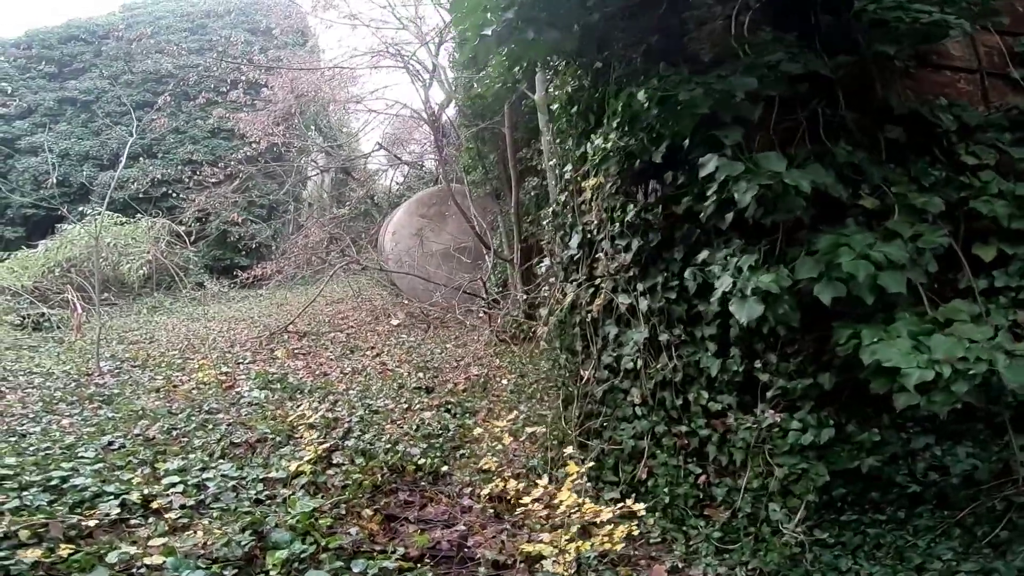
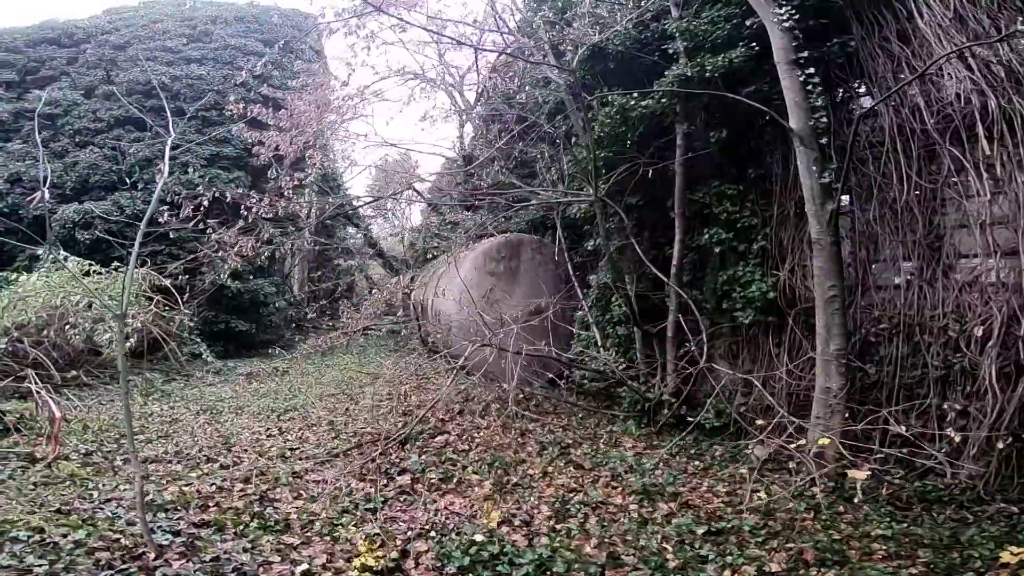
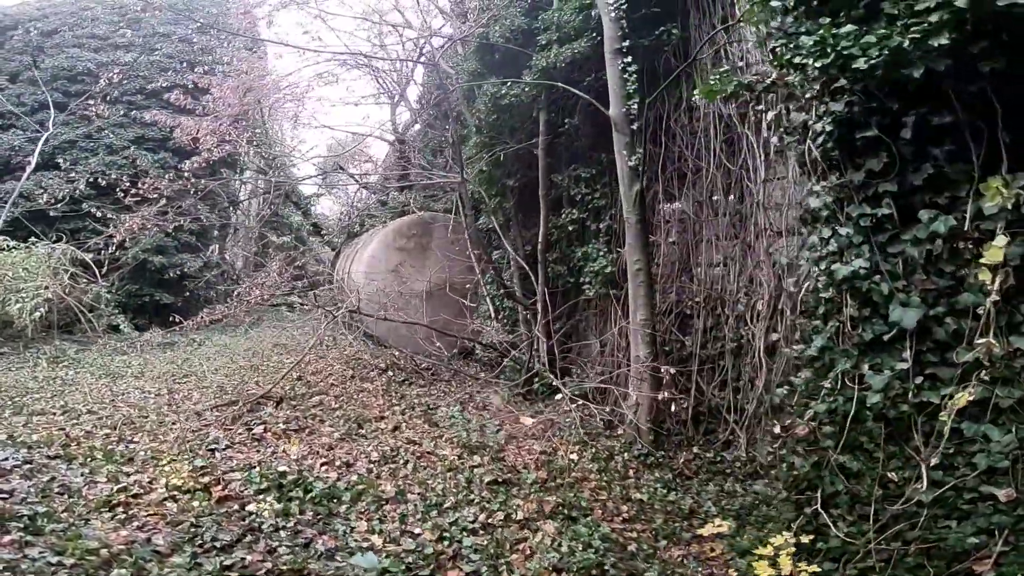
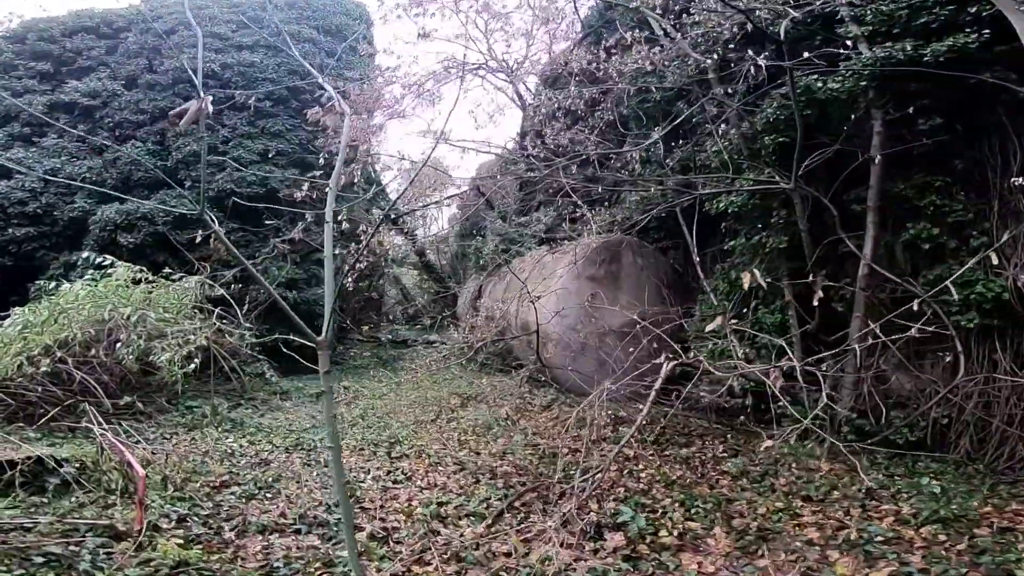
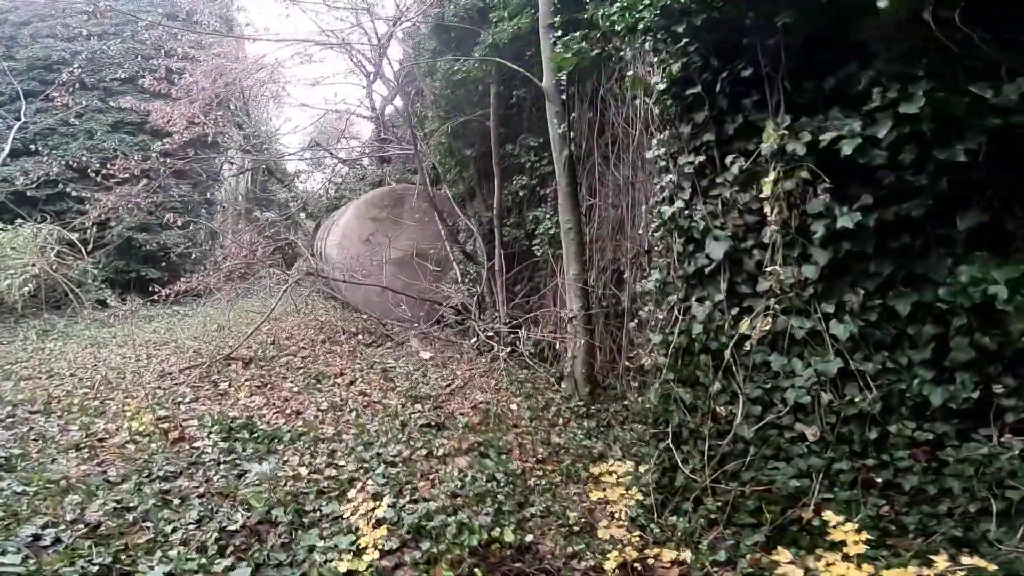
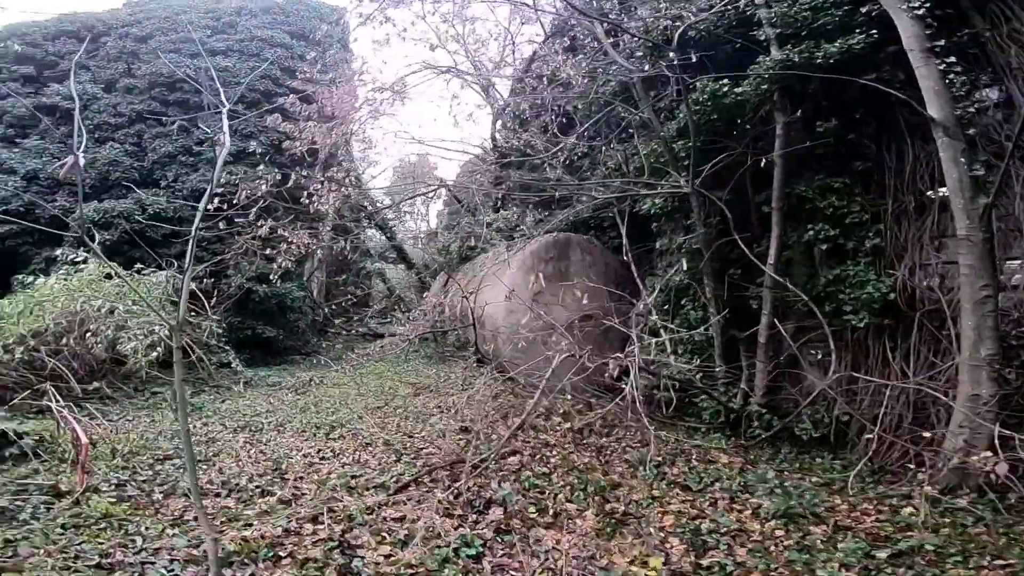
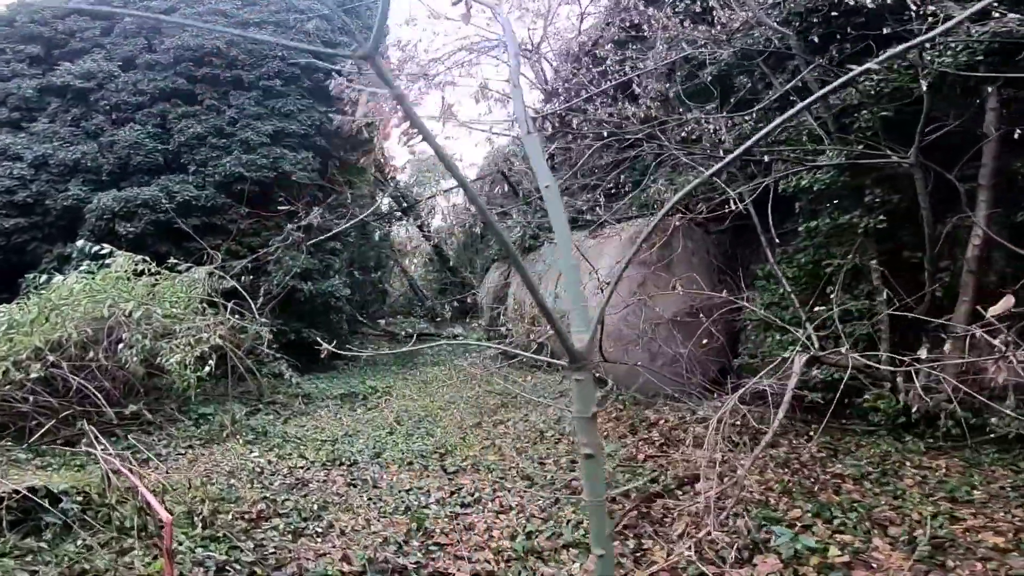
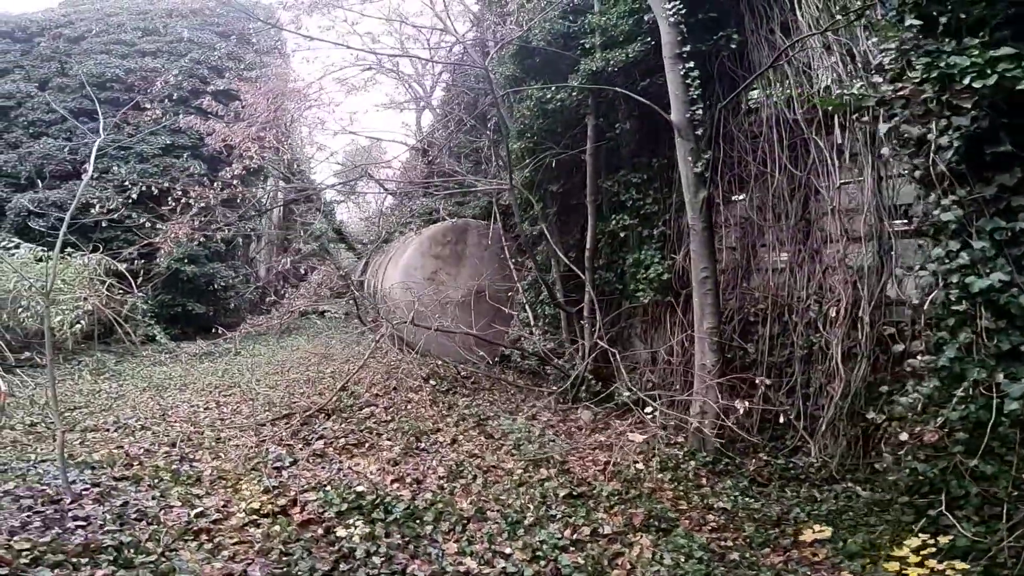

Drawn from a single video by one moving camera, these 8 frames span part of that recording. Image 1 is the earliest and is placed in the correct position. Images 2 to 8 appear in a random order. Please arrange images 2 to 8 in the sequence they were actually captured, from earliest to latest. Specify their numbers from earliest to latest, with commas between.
5, 3, 8, 2, 6, 4, 7
